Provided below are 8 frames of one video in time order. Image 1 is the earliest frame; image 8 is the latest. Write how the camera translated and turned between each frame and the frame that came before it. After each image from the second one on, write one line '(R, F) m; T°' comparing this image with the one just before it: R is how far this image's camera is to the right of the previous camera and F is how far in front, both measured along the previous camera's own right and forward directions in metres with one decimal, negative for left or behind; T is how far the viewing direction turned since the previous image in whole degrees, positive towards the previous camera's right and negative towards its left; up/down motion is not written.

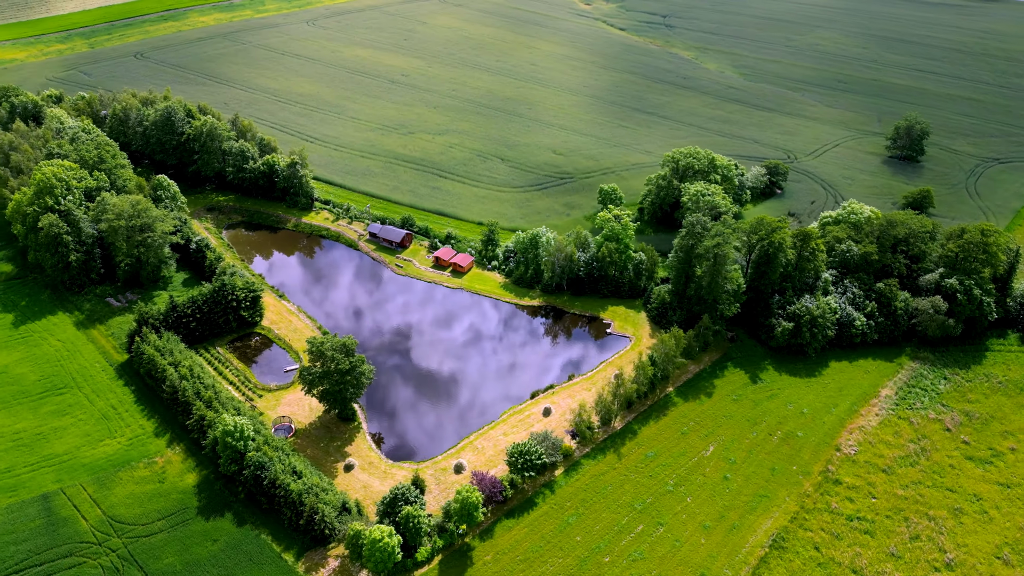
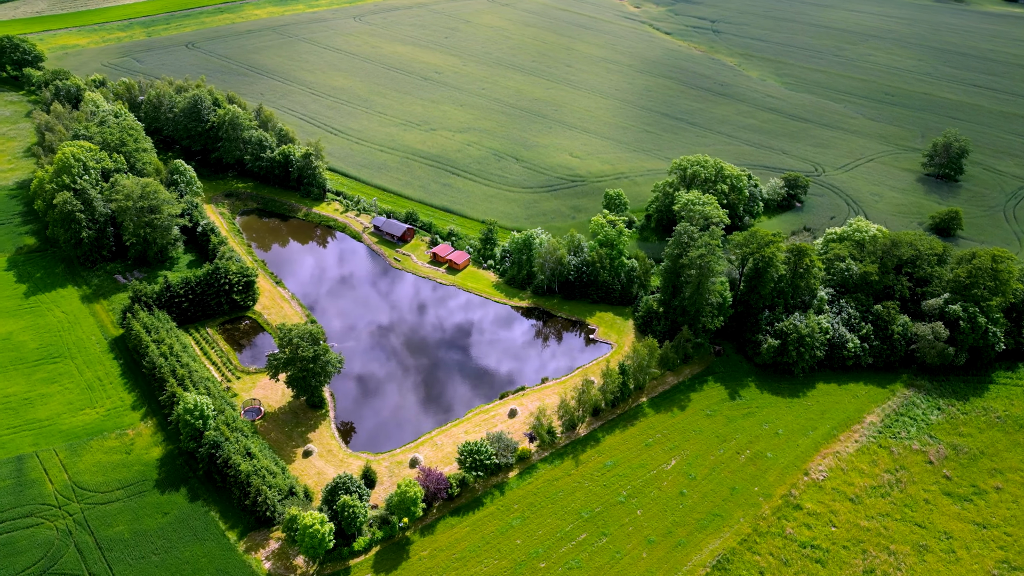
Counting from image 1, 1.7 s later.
(+7.1, +0.4) m; -5°
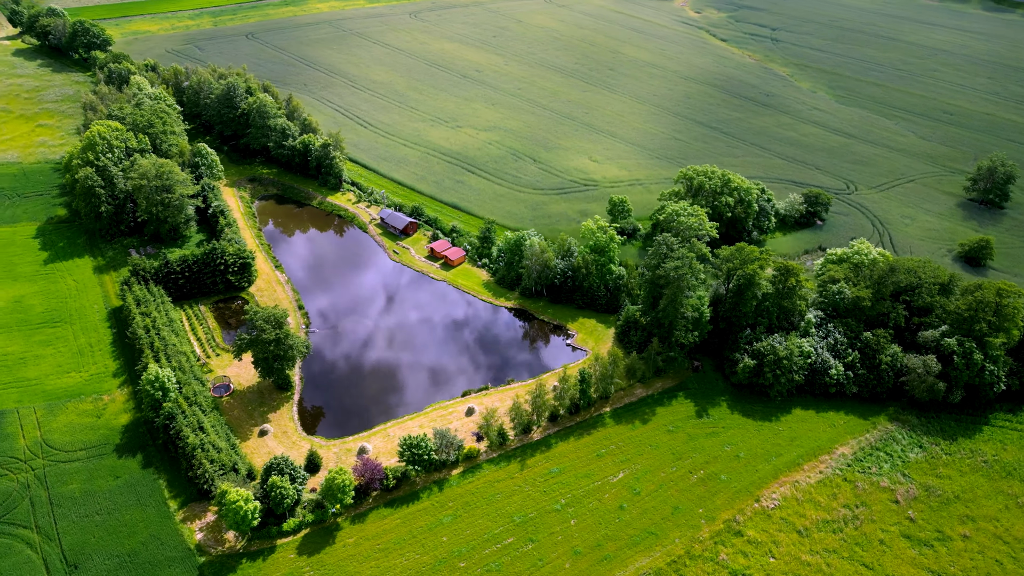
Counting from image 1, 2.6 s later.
(+8.6, +0.5) m; -6°
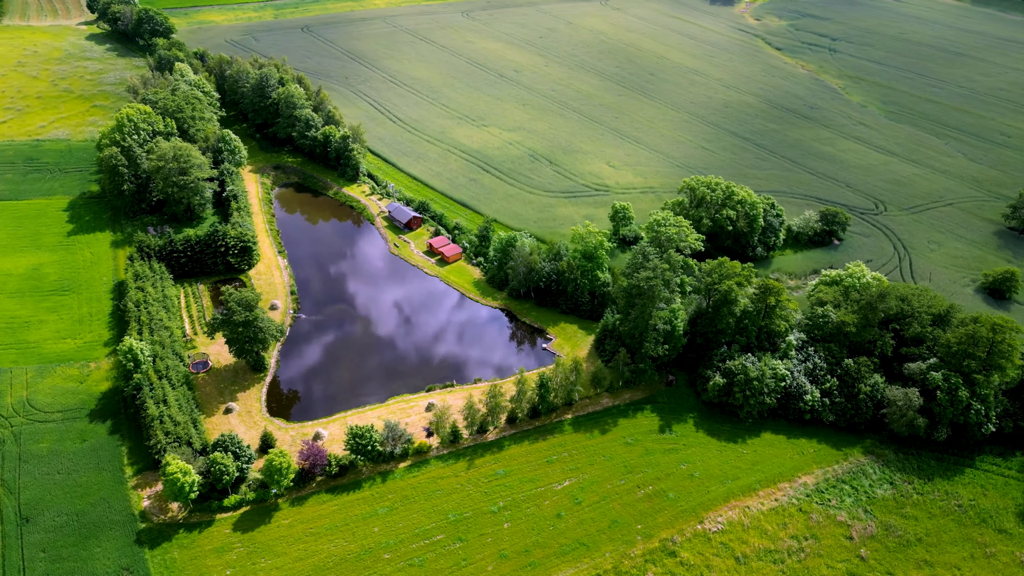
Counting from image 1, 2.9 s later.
(+8.3, +0.5) m; -6°
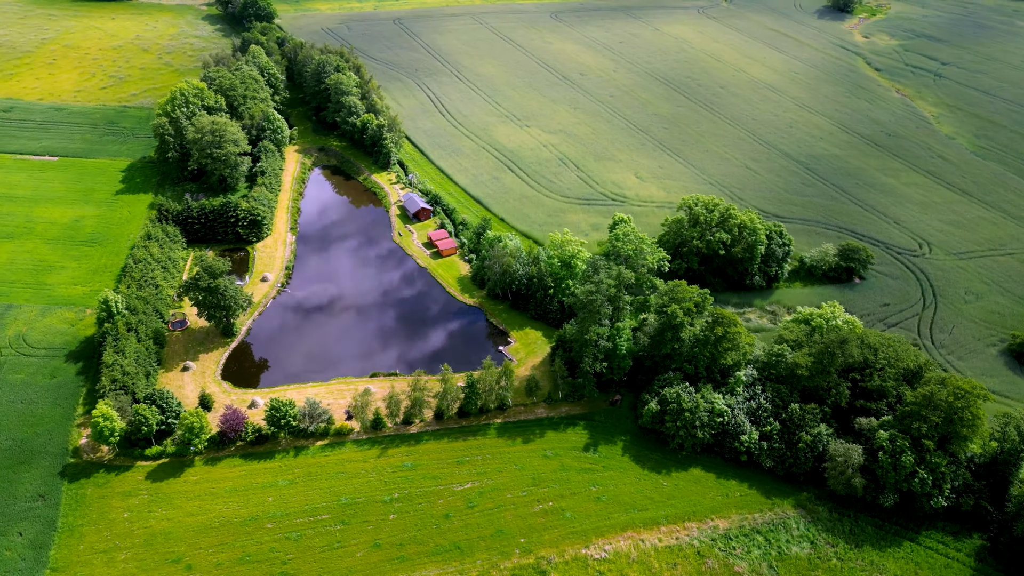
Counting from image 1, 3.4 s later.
(+14.2, +1.4) m; -10°
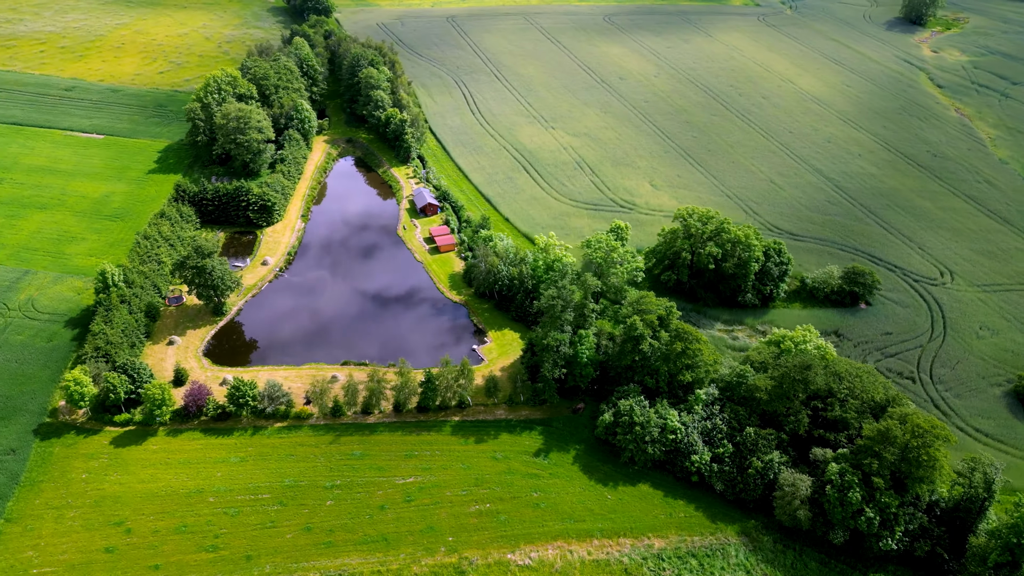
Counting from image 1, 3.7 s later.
(+8.5, +0.6) m; -6°
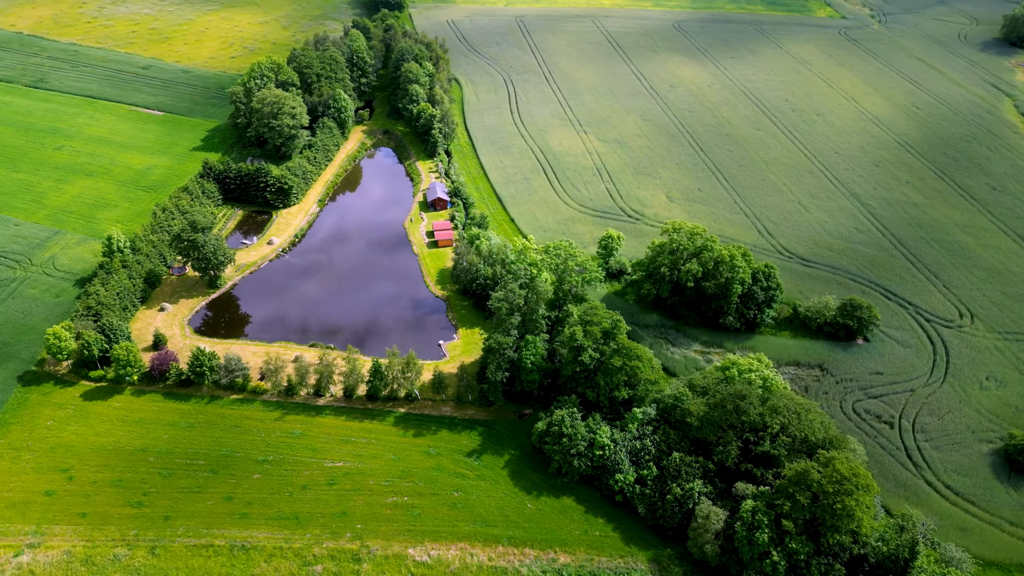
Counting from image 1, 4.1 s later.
(+11.2, +0.9) m; -8°
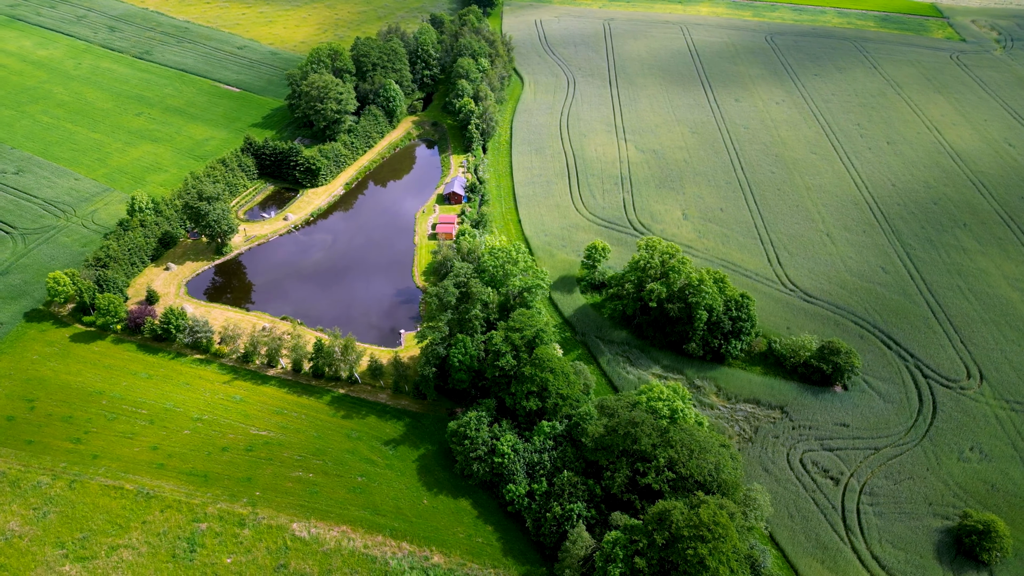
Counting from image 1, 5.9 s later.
(+14.2, +1.5) m; -10°
